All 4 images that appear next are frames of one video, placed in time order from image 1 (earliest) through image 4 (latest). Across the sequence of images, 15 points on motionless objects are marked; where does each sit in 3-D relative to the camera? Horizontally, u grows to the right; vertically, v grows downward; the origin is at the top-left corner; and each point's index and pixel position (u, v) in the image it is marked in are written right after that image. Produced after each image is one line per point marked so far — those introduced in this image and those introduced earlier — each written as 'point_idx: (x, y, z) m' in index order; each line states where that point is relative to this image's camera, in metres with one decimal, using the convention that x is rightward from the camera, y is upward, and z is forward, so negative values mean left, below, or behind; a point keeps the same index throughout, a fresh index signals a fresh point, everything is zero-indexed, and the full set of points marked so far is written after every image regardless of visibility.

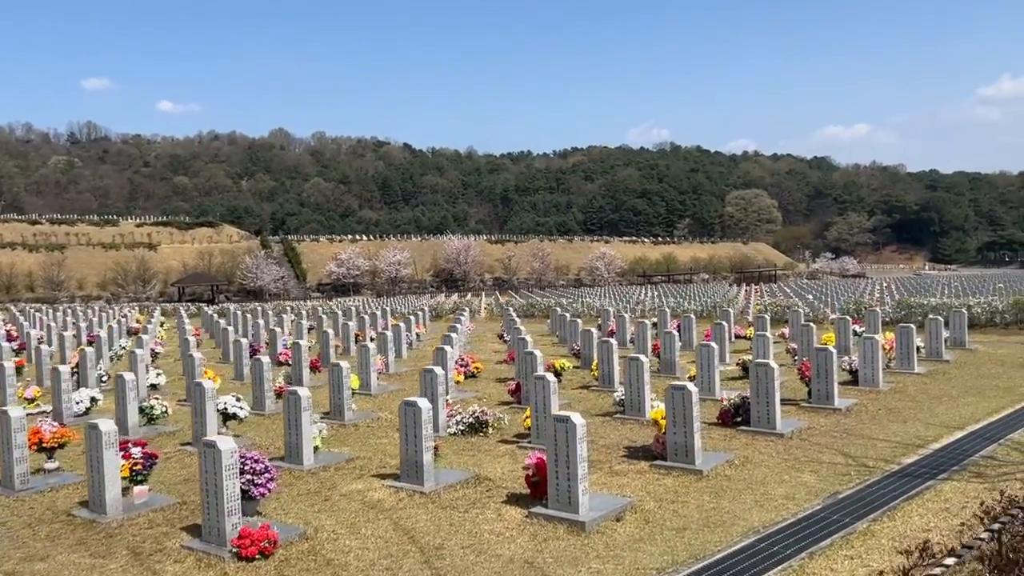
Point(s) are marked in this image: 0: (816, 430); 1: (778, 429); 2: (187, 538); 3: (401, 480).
0: (+3.4, -1.6, +9.4) m
1: (+2.9, -1.5, +9.1) m
2: (-2.3, -1.7, +5.9) m
3: (-1.0, -1.7, +7.3) m
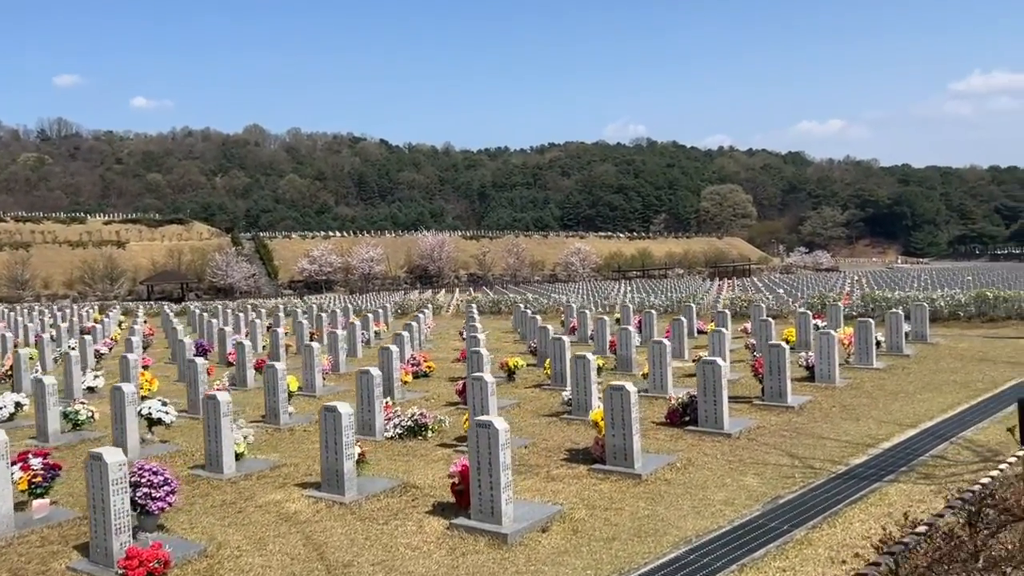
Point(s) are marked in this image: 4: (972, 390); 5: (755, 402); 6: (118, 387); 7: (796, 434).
0: (+2.7, -1.5, +9.1) m
1: (+2.2, -1.5, +8.8) m
2: (-2.8, -1.7, +5.5) m
3: (-1.5, -1.6, +6.9) m
4: (+6.2, -1.4, +11.3) m
5: (+3.0, -1.4, +10.5) m
6: (-4.0, -1.0, +8.5) m
7: (+3.0, -1.5, +8.9) m
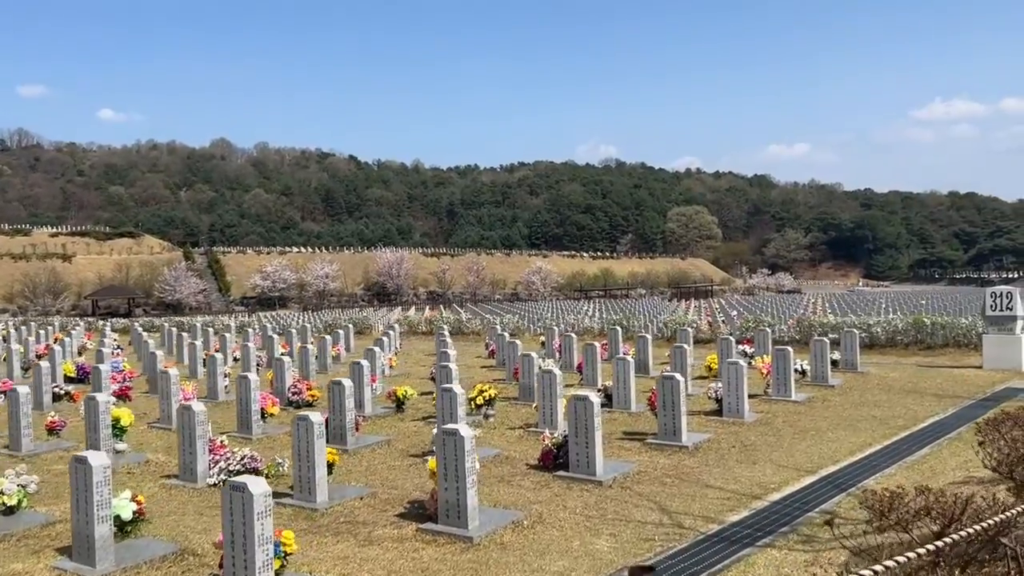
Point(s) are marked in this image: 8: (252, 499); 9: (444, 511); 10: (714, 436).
0: (+1.3, -1.8, +8.0) m
1: (+0.8, -1.7, +7.7) m
2: (-4.1, -1.9, +4.2) m
3: (-2.9, -1.8, +5.6) m
4: (+4.7, -1.7, +10.4) m
5: (+1.5, -1.7, +9.5) m
6: (-5.4, -1.2, +7.2) m
7: (+1.5, -1.8, +7.8) m
8: (-1.4, -1.2, +4.7) m
9: (-0.5, -1.7, +6.3) m
10: (+2.4, -1.7, +9.8) m
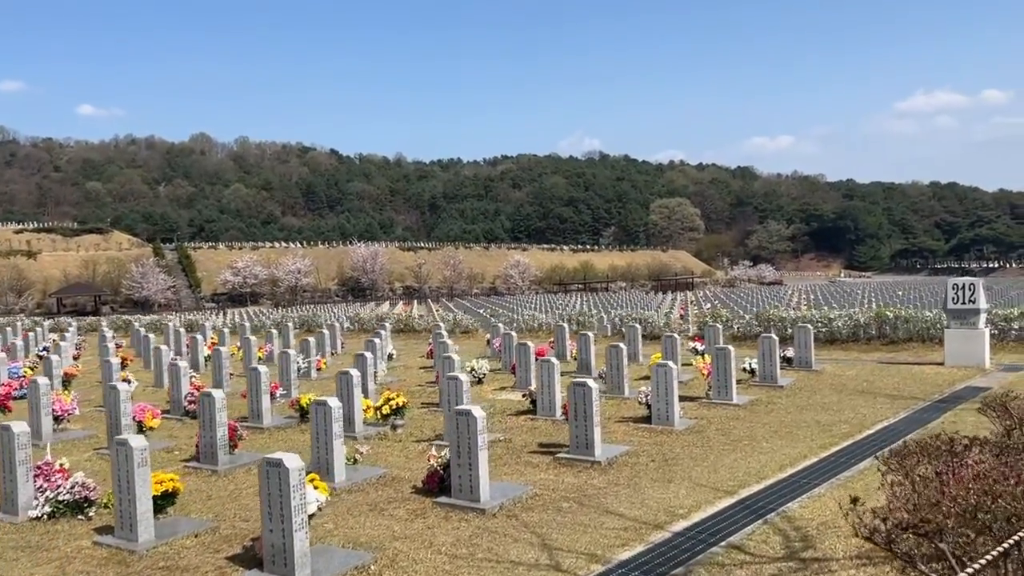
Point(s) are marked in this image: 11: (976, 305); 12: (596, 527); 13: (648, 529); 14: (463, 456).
0: (+0.2, -1.8, +7.0) m
1: (-0.2, -1.7, +6.7) m
2: (-5.1, -1.9, +3.1) m
3: (-3.9, -1.8, +4.5) m
4: (+3.6, -1.6, +9.4) m
5: (+0.5, -1.7, +8.5) m
6: (-6.4, -1.2, +6.0) m
7: (+0.5, -1.8, +6.8) m
8: (-2.4, -1.2, +3.6) m
9: (-1.5, -1.7, +5.3) m
10: (+1.3, -1.7, +8.8) m
11: (+7.9, -0.3, +14.3) m
12: (+0.6, -1.8, +6.4) m
13: (+1.0, -1.8, +6.3) m
14: (-0.4, -1.3, +6.8) m
